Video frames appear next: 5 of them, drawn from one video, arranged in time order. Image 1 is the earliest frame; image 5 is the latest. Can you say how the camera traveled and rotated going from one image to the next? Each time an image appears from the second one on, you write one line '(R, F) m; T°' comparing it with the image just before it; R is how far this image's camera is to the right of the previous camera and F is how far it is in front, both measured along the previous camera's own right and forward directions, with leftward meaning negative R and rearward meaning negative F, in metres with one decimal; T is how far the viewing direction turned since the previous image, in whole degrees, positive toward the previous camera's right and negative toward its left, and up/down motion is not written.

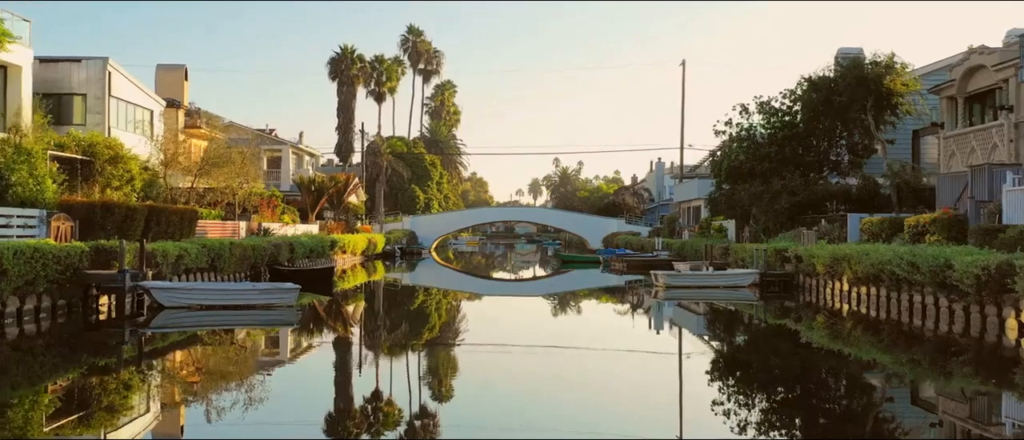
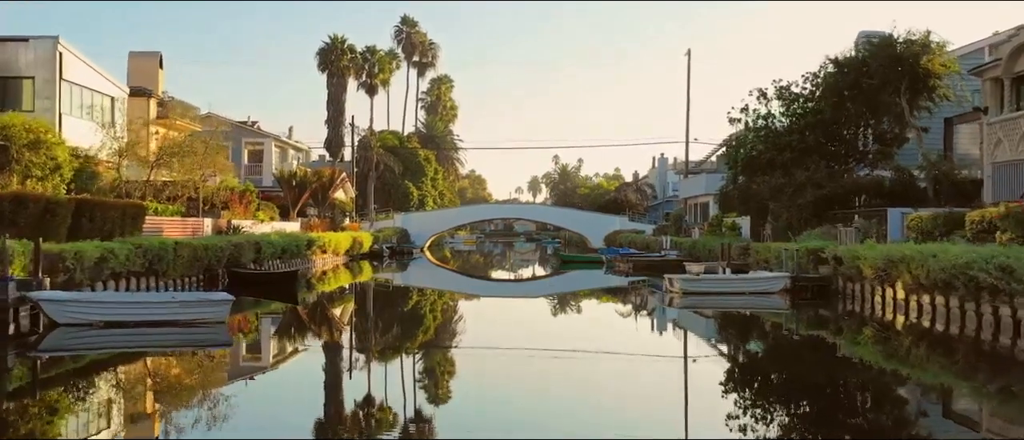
(+0.1, +1.2) m; 0°
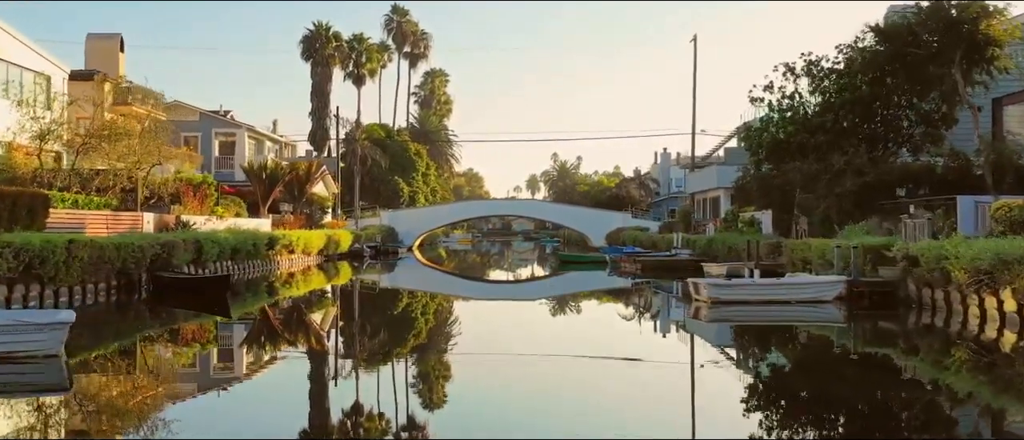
(+0.1, +1.5) m; 0°
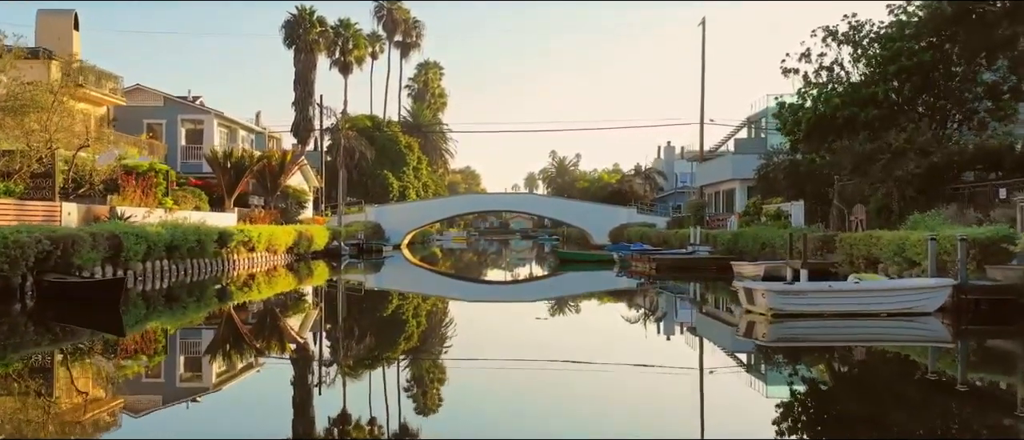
(+0.1, +1.5) m; 0°
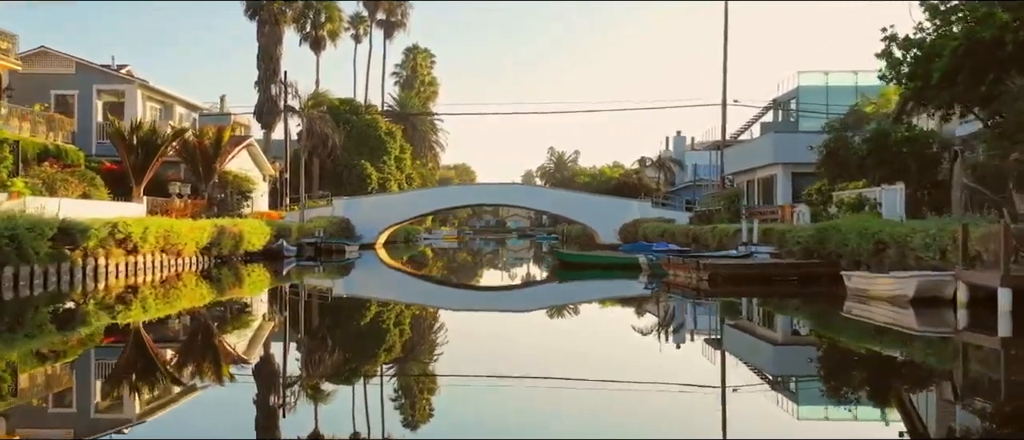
(+0.1, +2.9) m; 0°
